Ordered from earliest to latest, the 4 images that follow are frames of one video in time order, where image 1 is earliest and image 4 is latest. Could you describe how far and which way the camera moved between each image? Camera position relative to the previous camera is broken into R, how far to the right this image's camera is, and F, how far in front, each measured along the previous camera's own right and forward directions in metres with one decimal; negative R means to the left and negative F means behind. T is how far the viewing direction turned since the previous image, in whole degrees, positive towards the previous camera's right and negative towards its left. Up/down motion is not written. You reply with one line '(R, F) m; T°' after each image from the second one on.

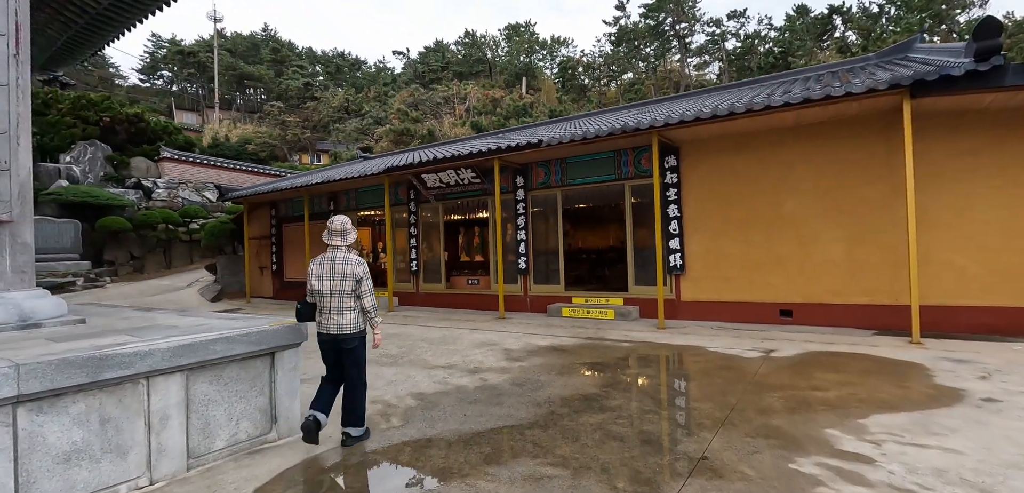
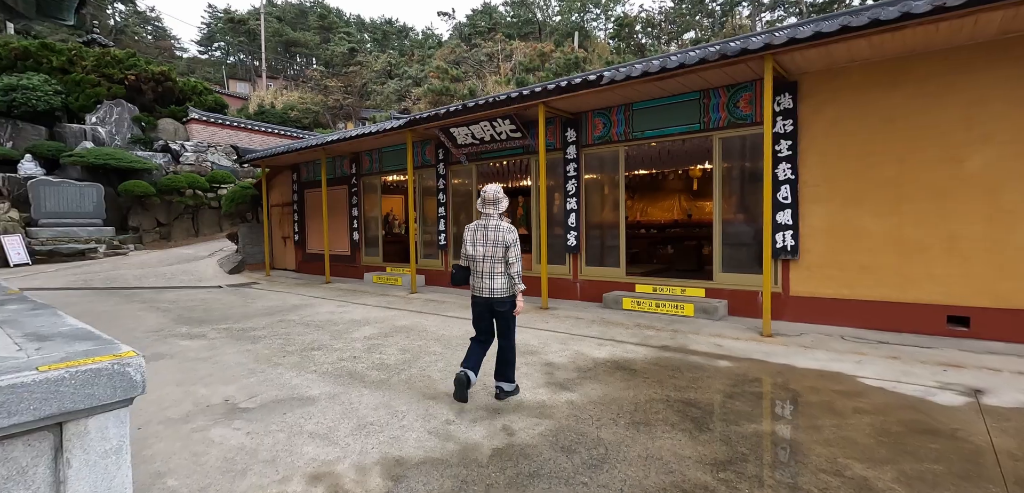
(0.0, +1.8) m; -5°
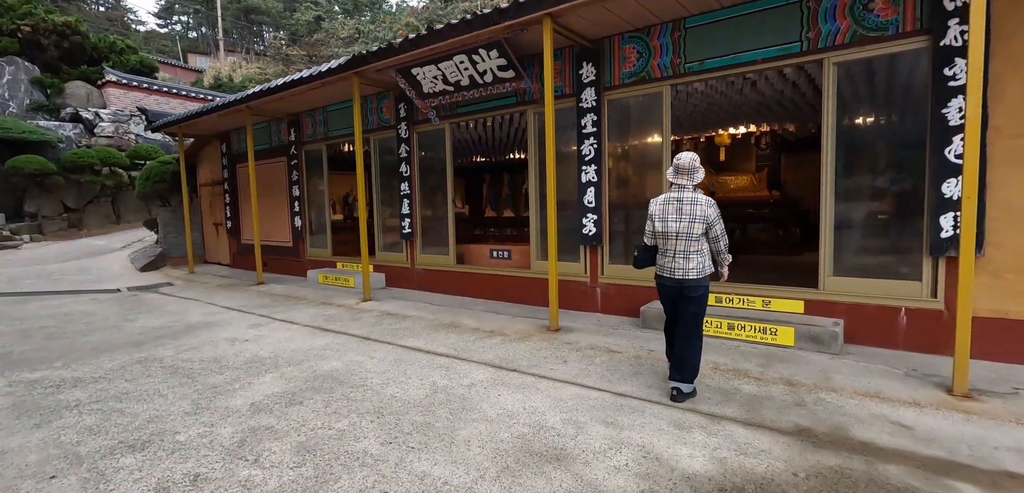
(-0.1, +2.2) m; +2°
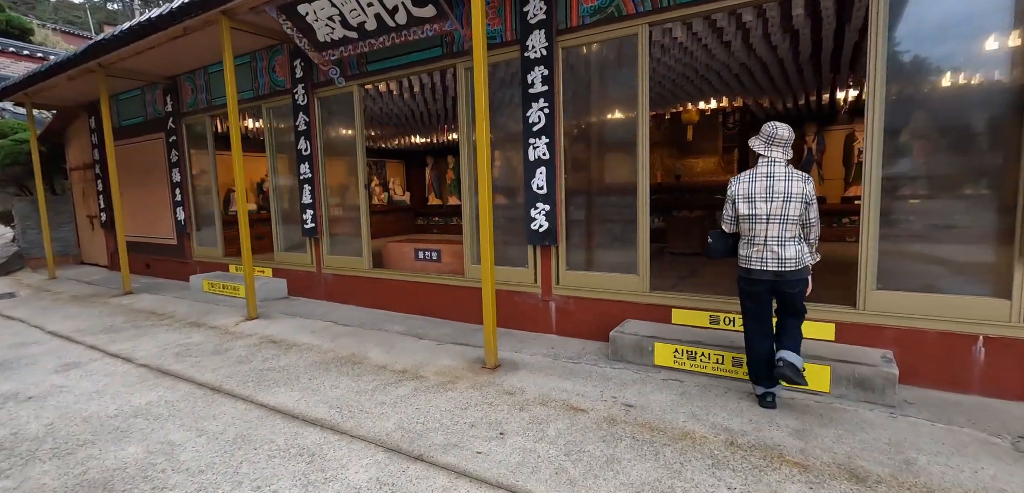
(+0.2, +1.3) m; +5°
